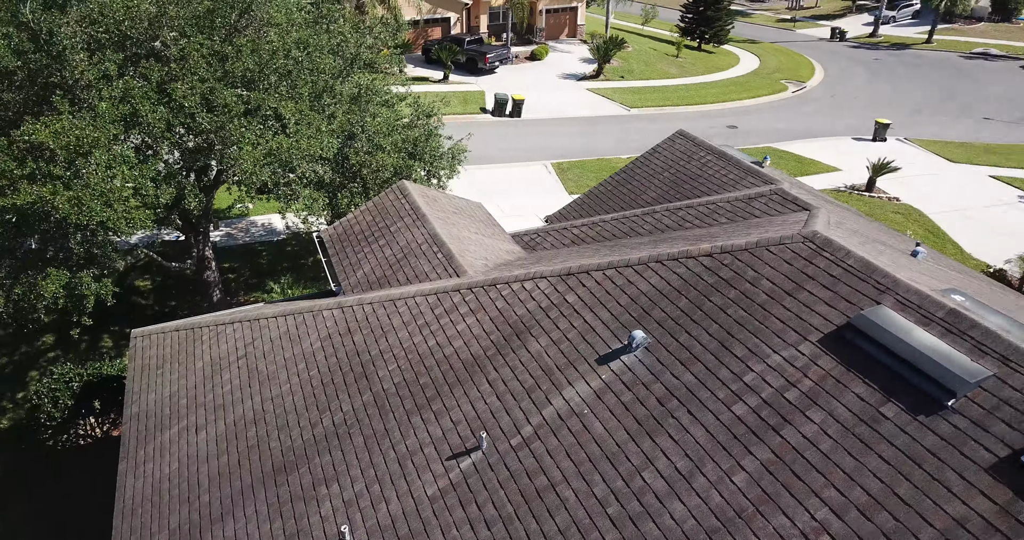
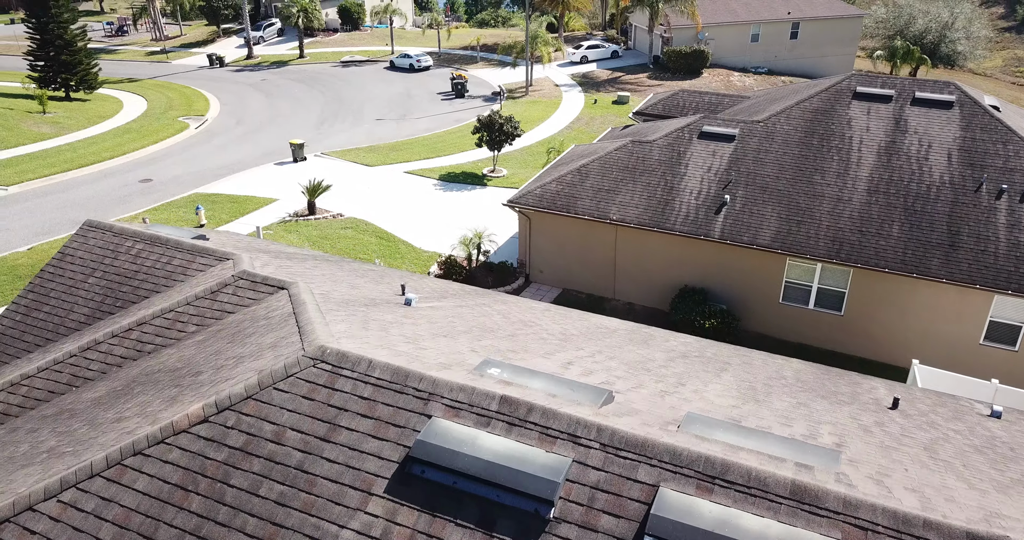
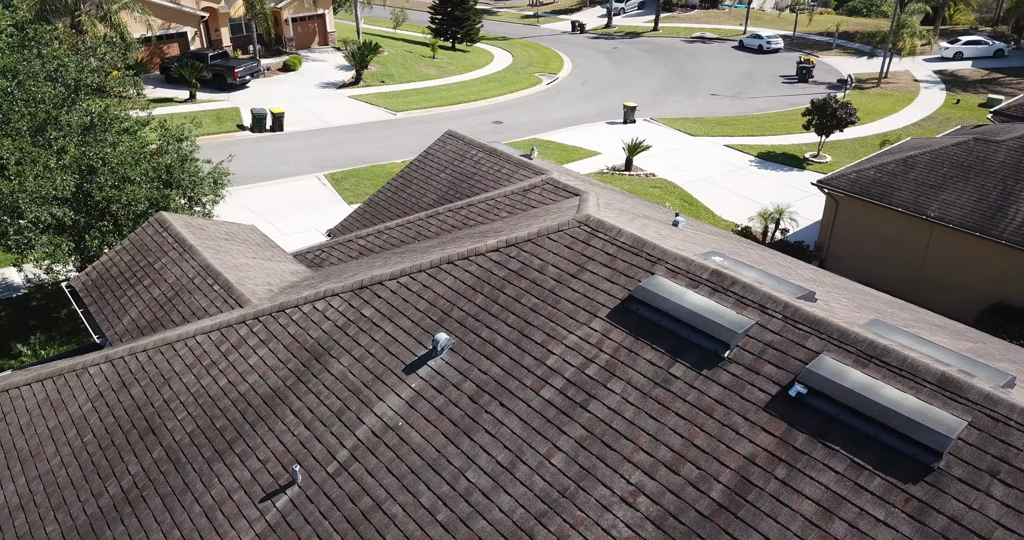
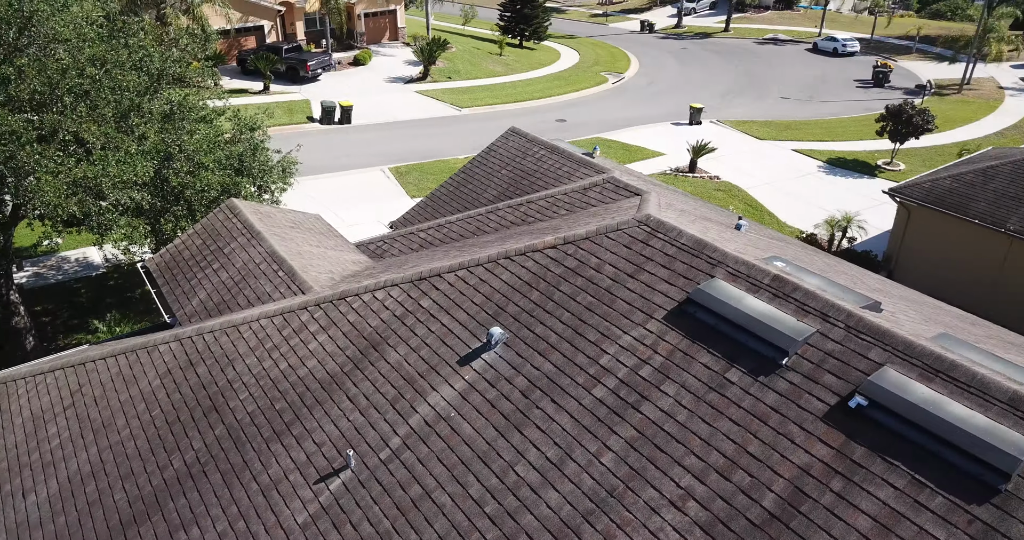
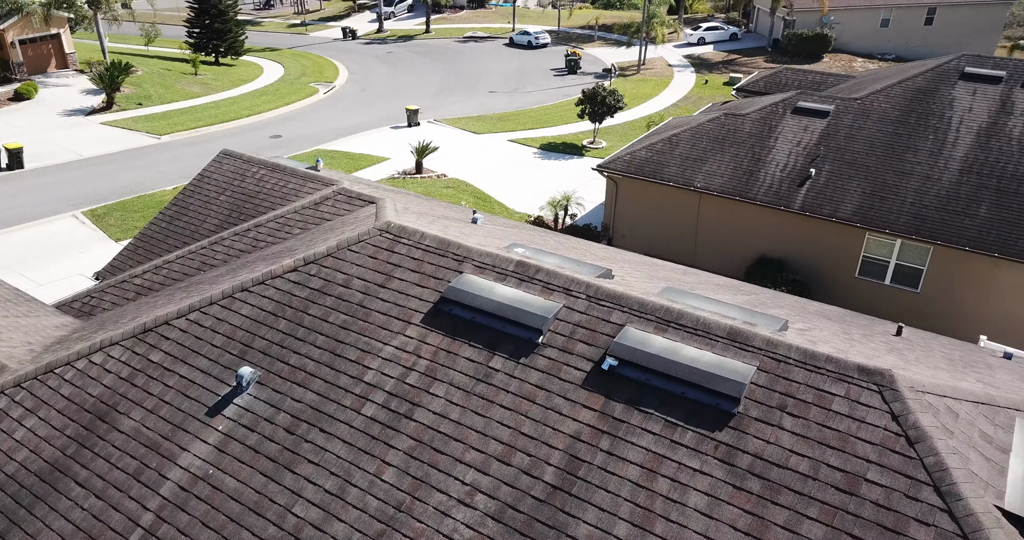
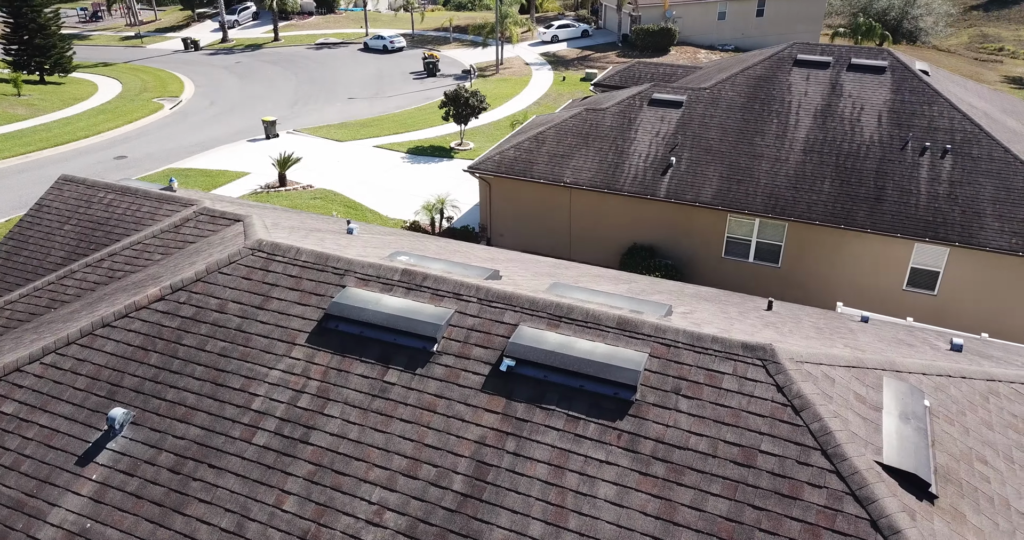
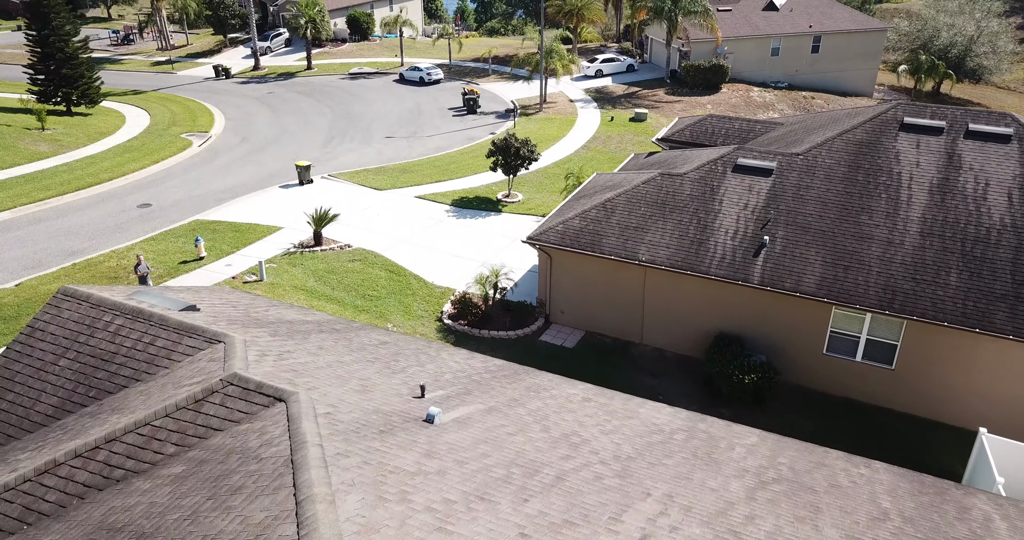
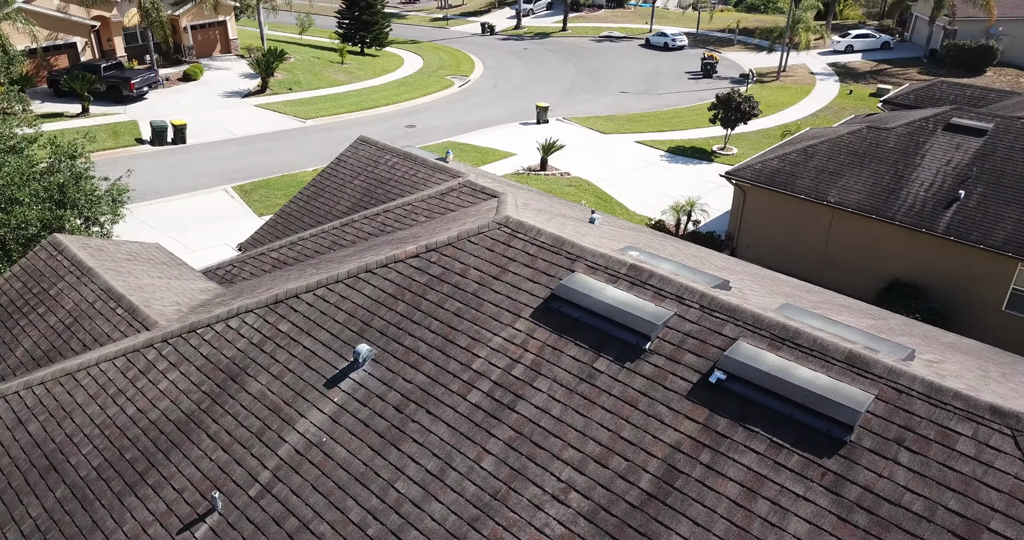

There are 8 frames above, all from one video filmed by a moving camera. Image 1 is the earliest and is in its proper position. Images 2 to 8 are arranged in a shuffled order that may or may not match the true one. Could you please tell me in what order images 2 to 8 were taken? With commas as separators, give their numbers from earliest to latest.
4, 3, 8, 5, 6, 2, 7
